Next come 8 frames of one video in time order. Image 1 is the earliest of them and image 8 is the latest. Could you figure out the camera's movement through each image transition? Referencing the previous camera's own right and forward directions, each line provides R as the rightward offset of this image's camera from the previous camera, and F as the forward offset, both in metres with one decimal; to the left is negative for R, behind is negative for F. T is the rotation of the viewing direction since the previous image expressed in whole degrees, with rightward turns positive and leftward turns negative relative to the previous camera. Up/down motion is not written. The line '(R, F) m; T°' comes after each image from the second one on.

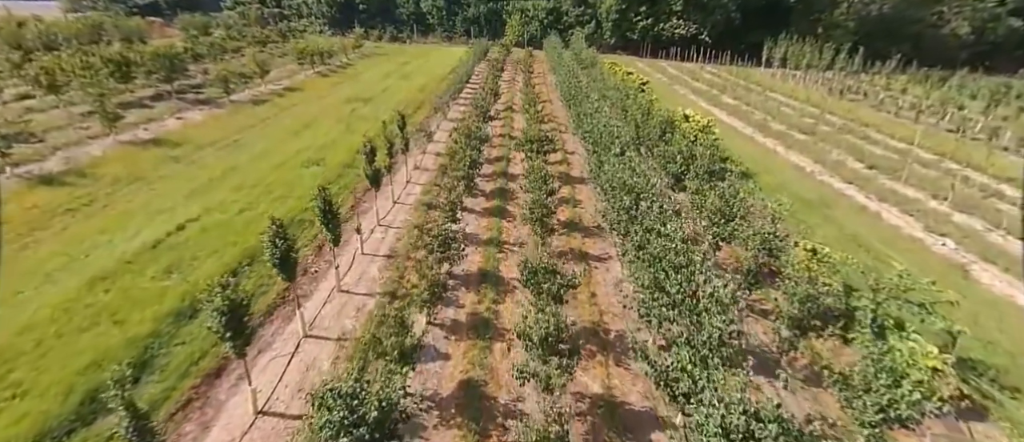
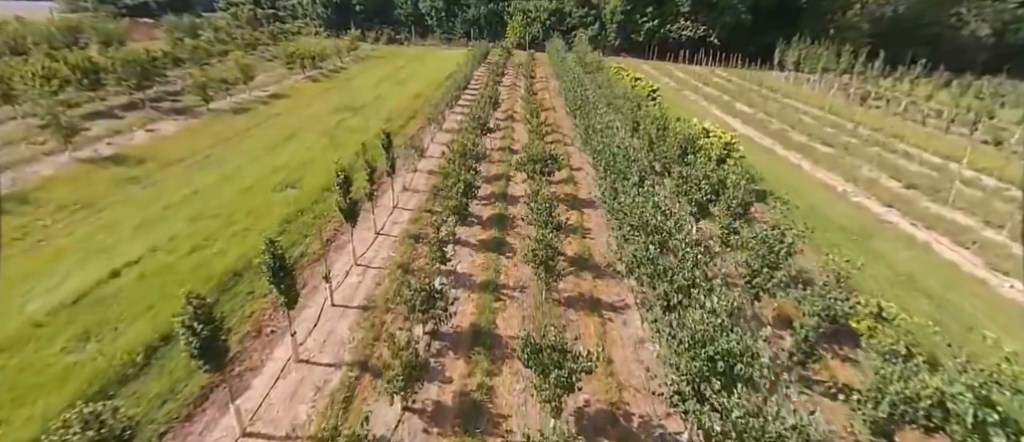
(+0.1, +2.5) m; 0°
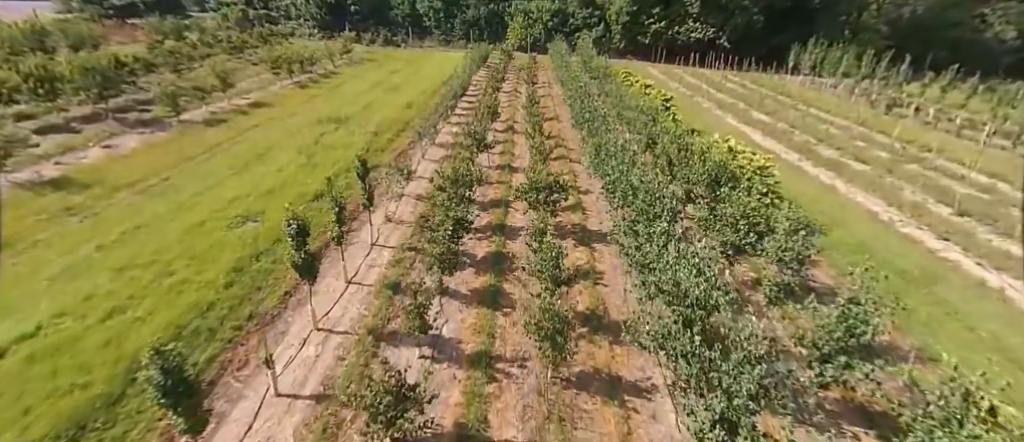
(+0.1, +2.9) m; 0°
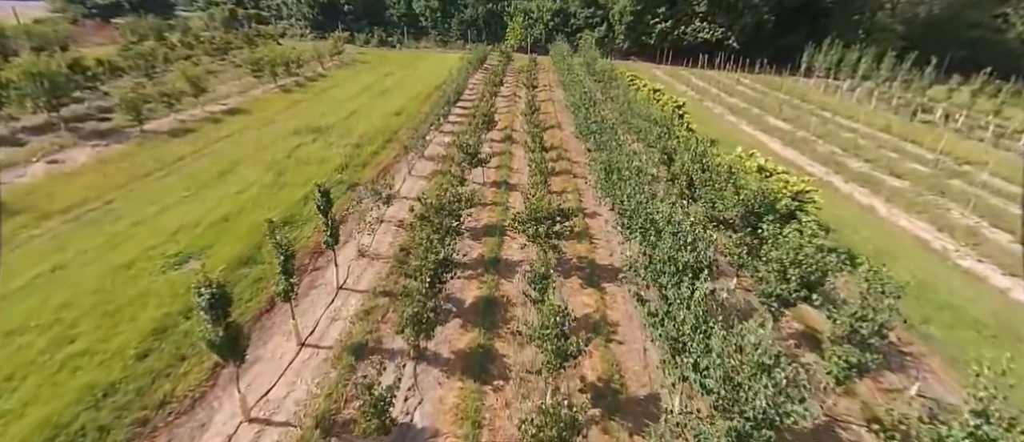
(+0.2, +2.8) m; 0°
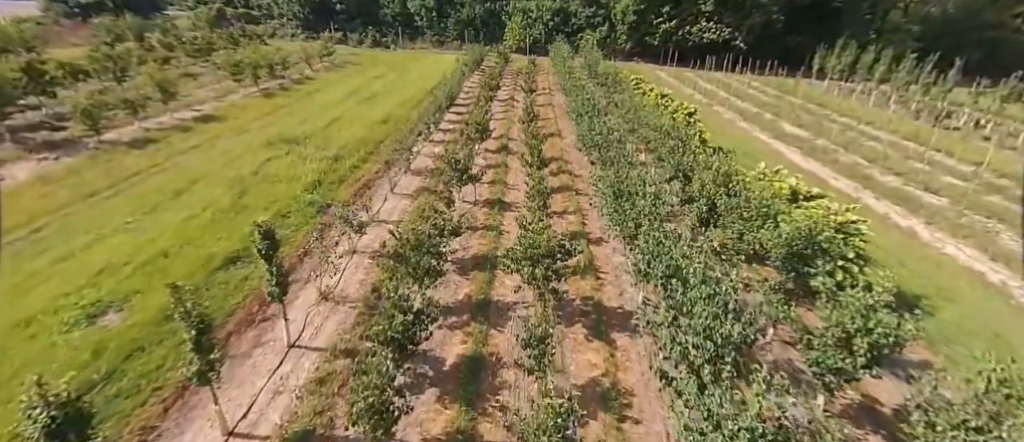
(+0.2, +2.5) m; 0°
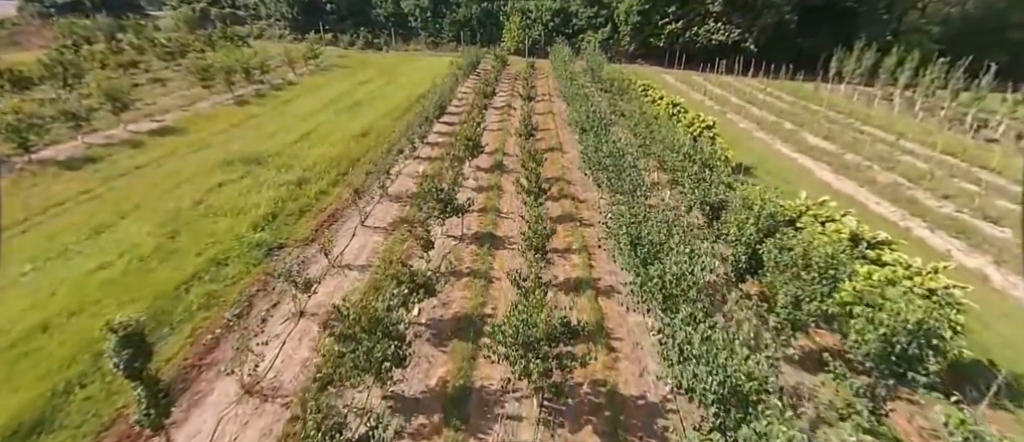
(+0.3, +3.2) m; 0°
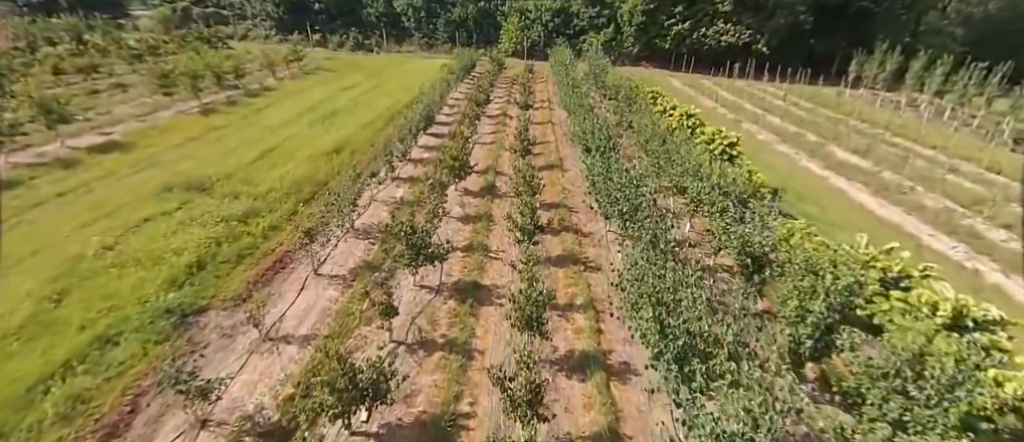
(+0.4, +3.3) m; 0°
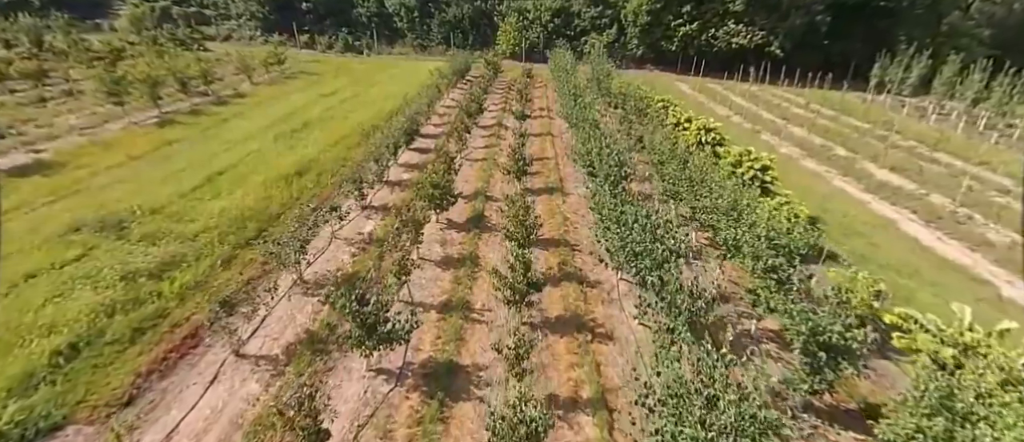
(+0.4, +3.4) m; 0°
